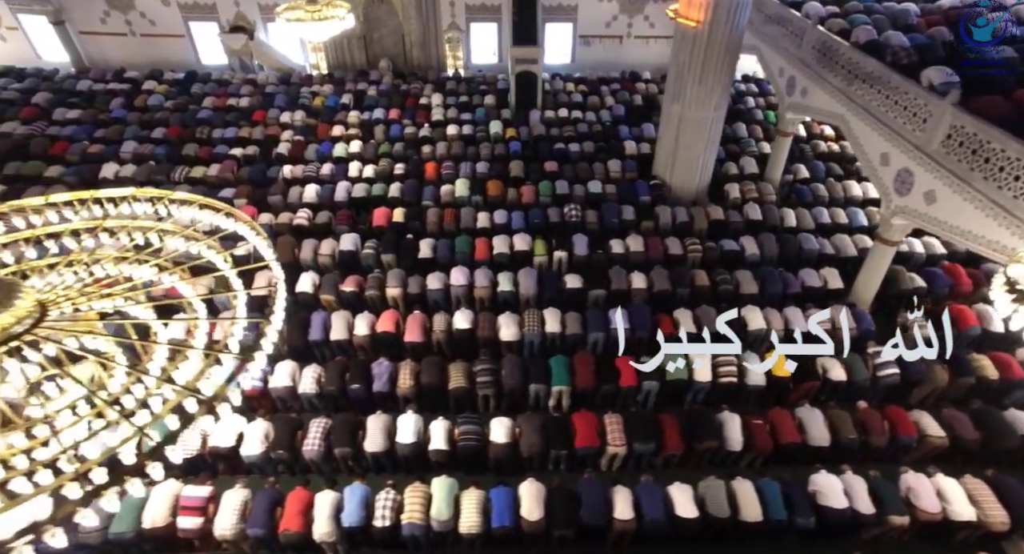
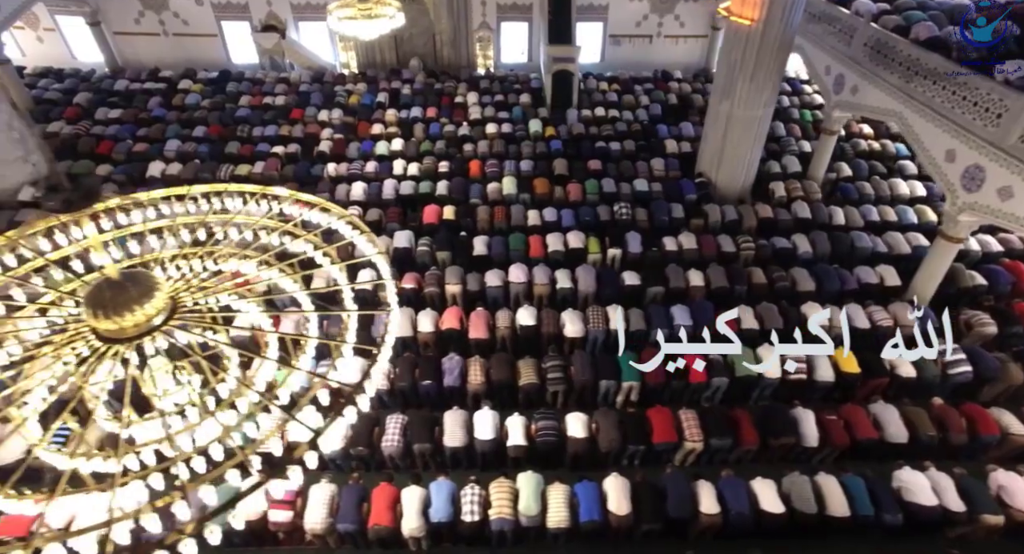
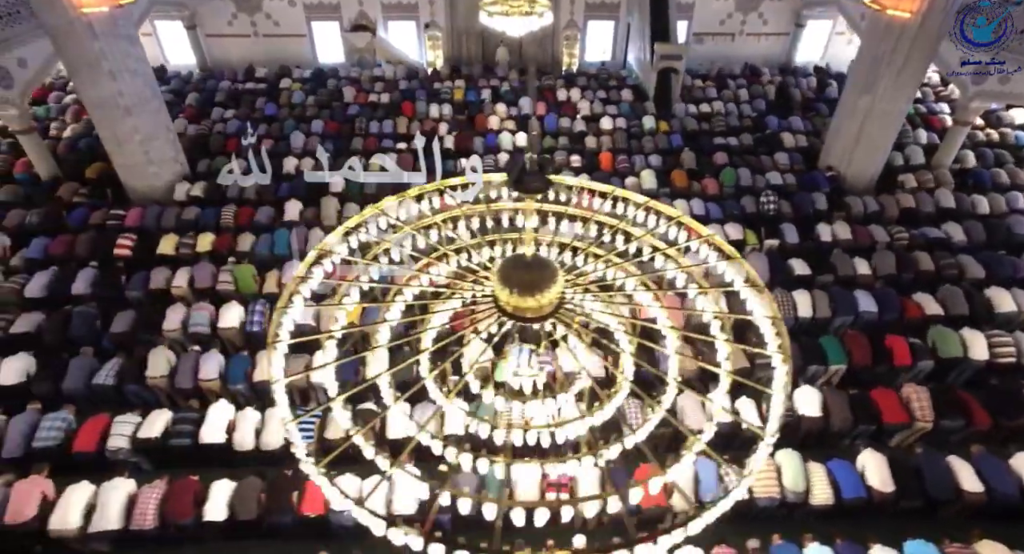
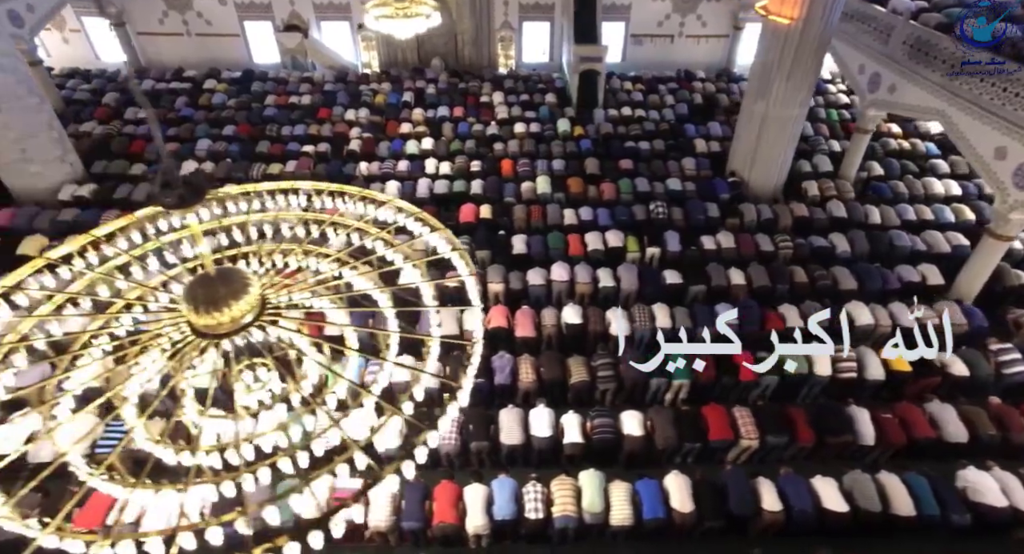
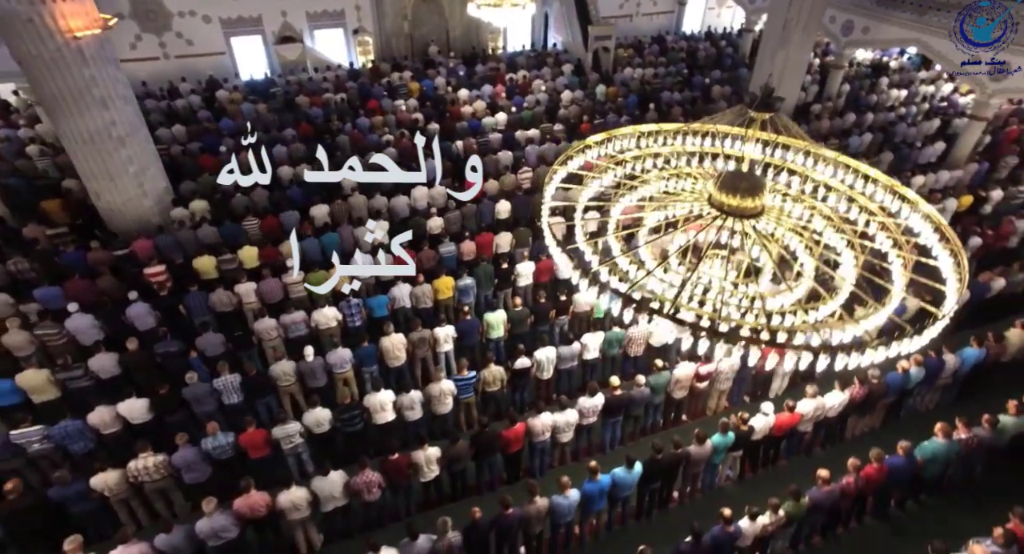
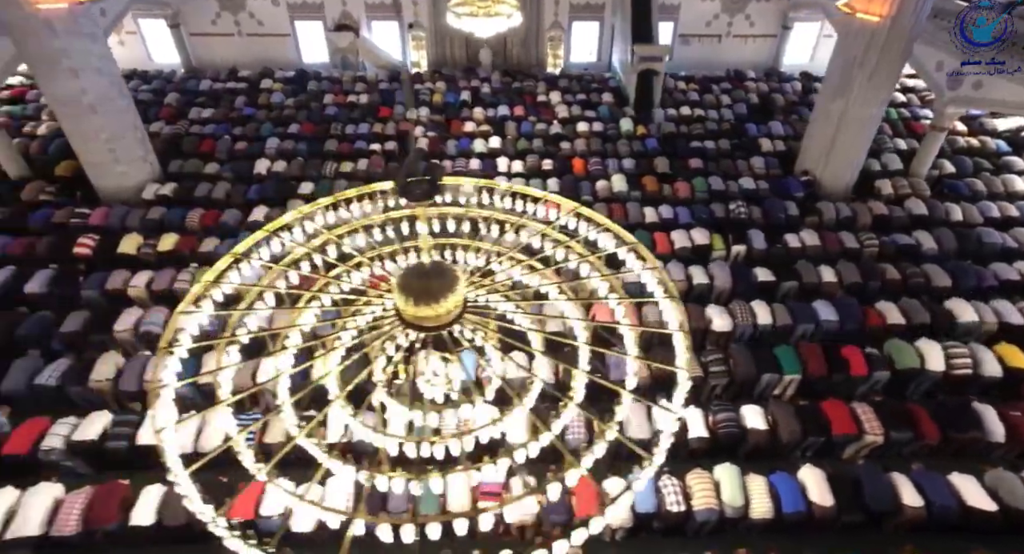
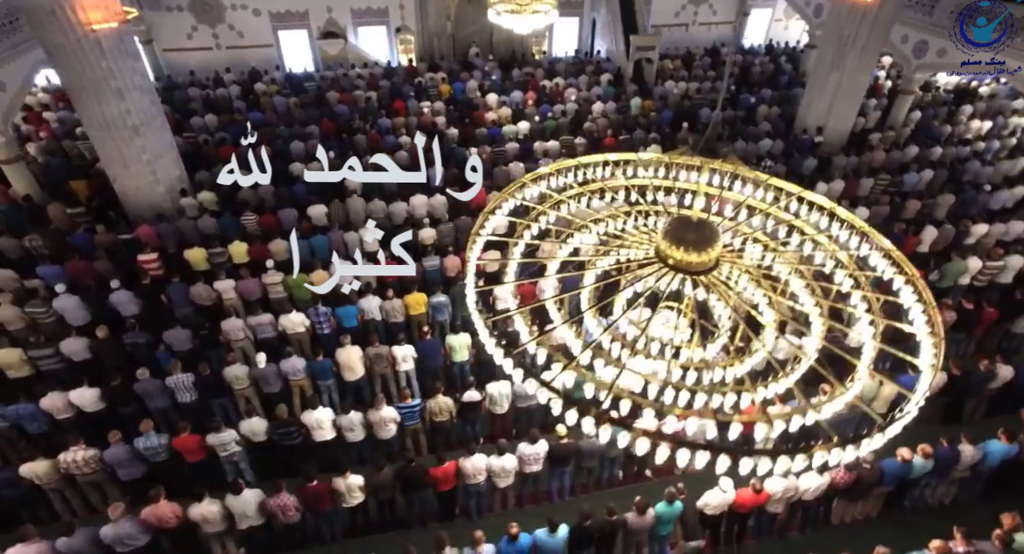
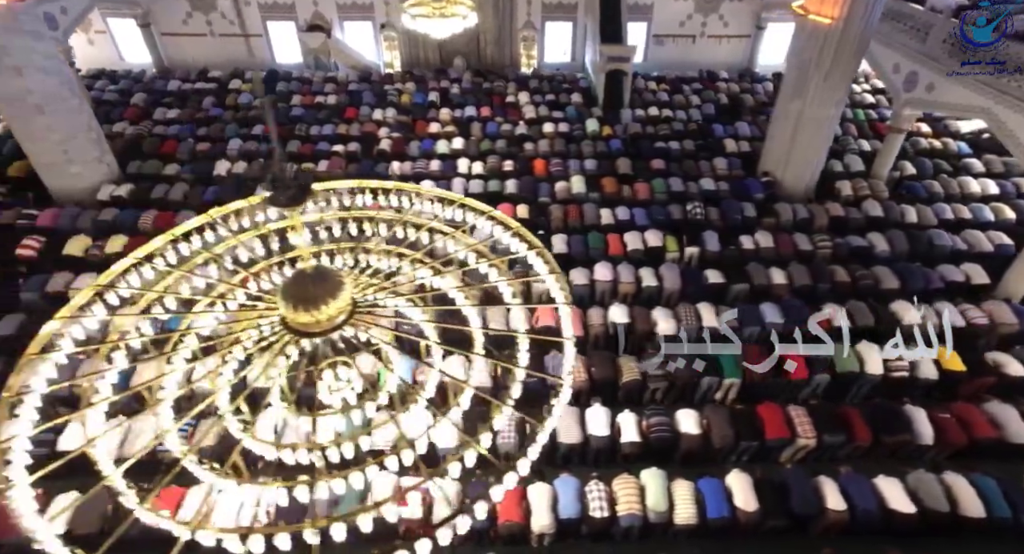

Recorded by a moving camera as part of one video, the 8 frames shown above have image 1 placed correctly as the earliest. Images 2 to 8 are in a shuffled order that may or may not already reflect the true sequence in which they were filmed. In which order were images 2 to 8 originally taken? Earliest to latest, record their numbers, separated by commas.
2, 4, 8, 6, 3, 7, 5
